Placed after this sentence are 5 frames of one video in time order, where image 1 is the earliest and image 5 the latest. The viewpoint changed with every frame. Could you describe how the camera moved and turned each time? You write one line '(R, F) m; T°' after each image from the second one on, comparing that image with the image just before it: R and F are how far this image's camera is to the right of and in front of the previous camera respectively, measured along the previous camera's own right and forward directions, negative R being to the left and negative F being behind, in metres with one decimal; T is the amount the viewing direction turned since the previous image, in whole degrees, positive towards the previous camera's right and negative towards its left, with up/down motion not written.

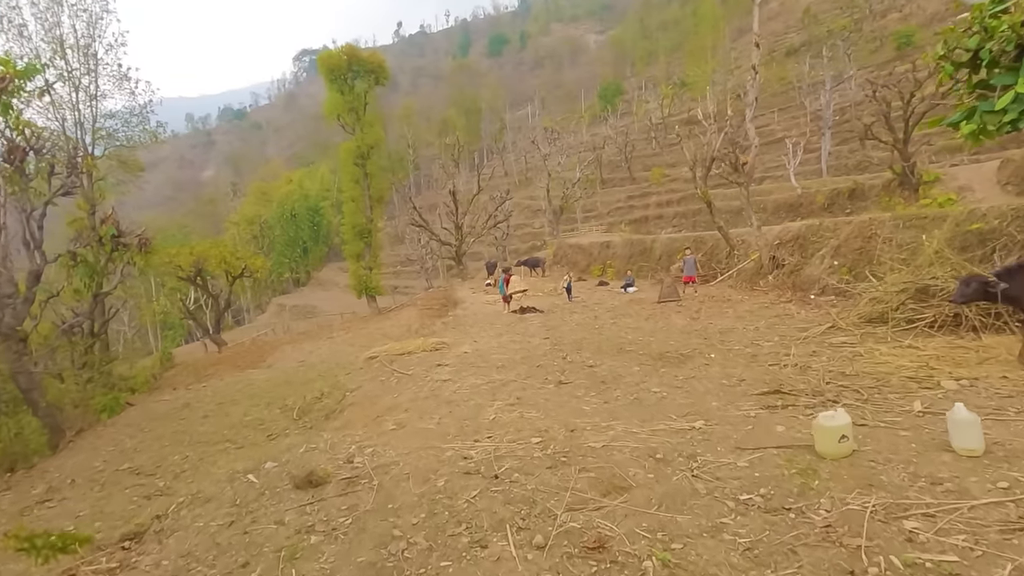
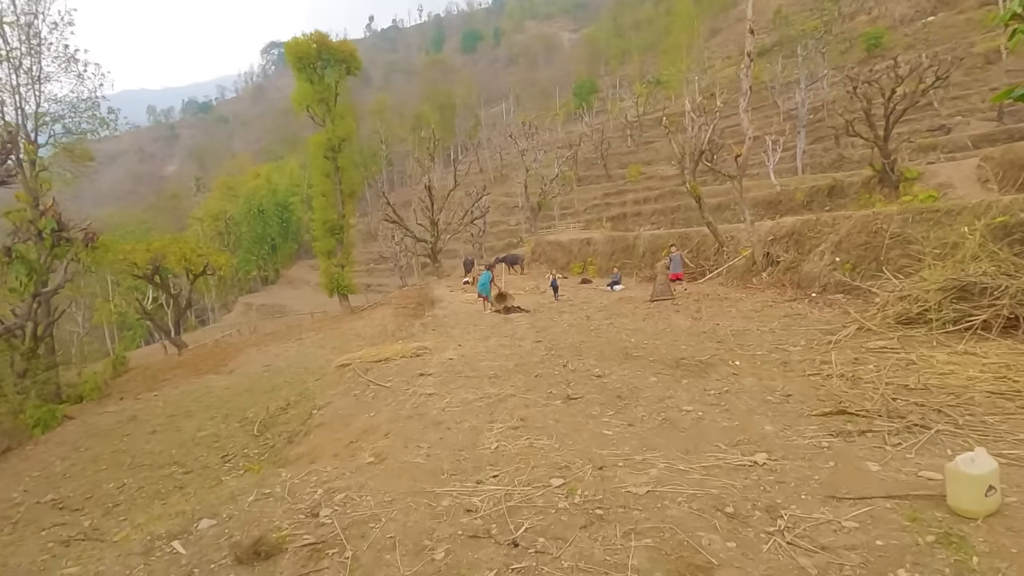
(-0.2, +0.8) m; +3°
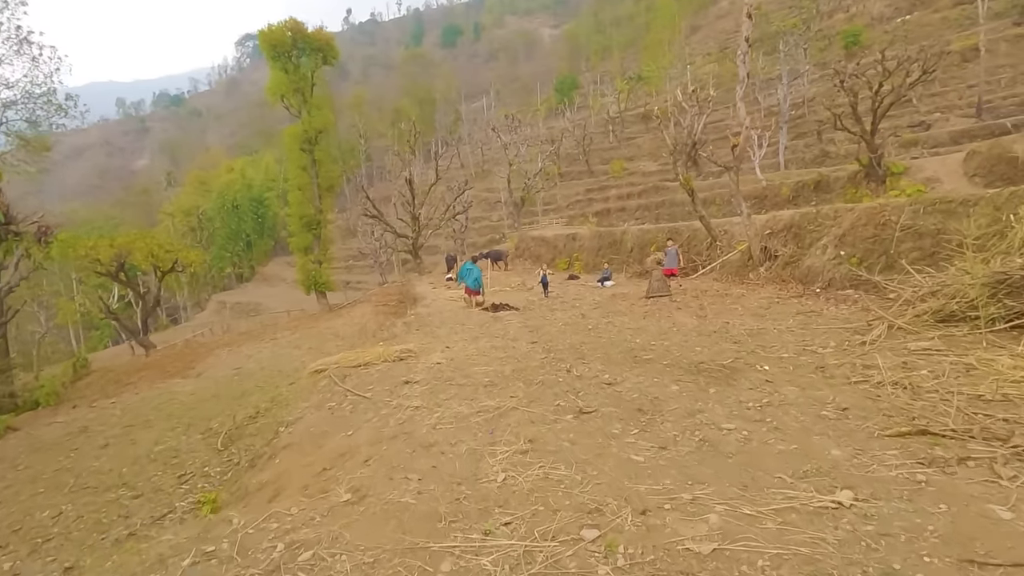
(-0.2, +0.7) m; +2°
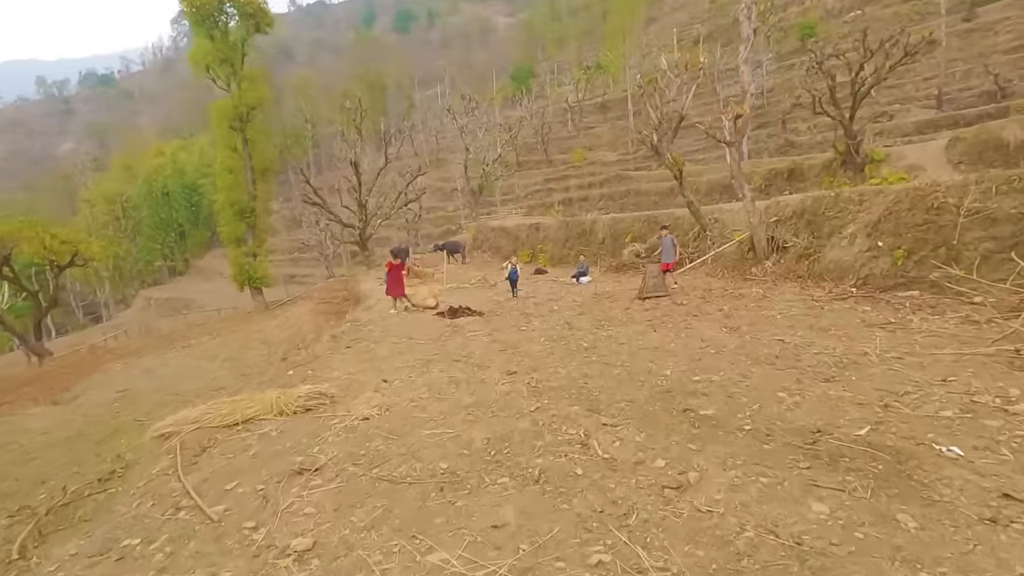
(-0.1, +2.2) m; +5°
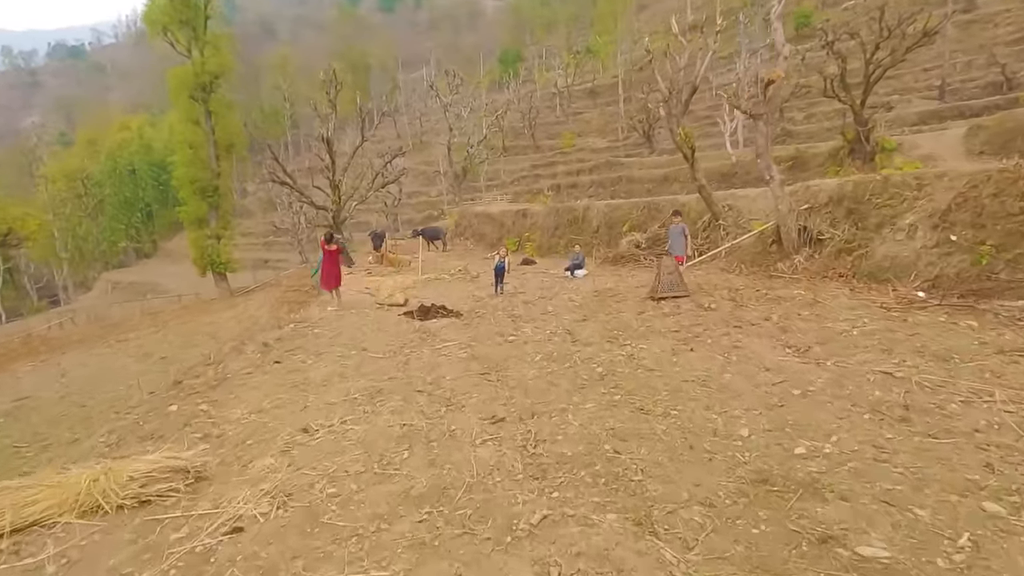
(0.0, +1.7) m; +2°
